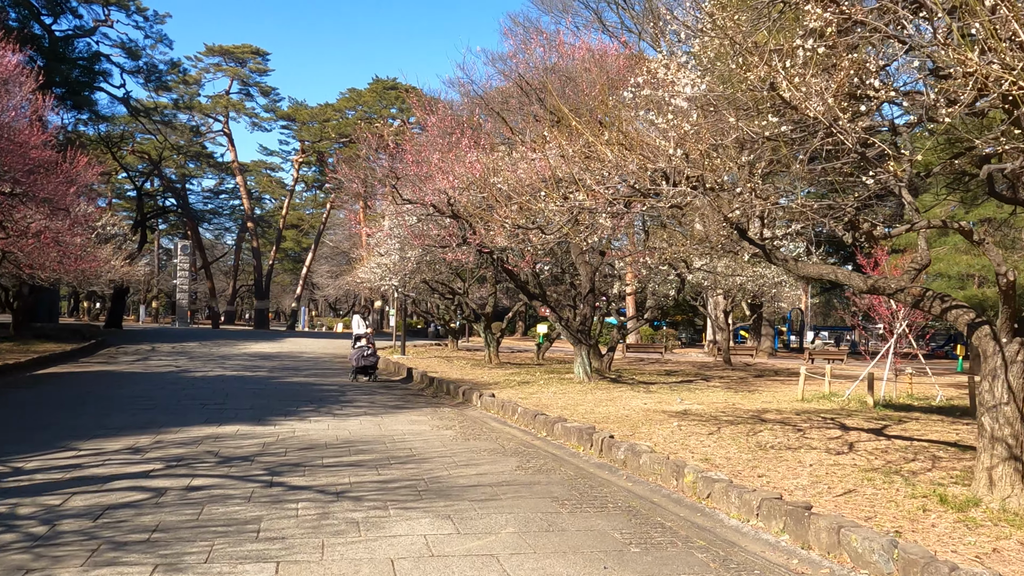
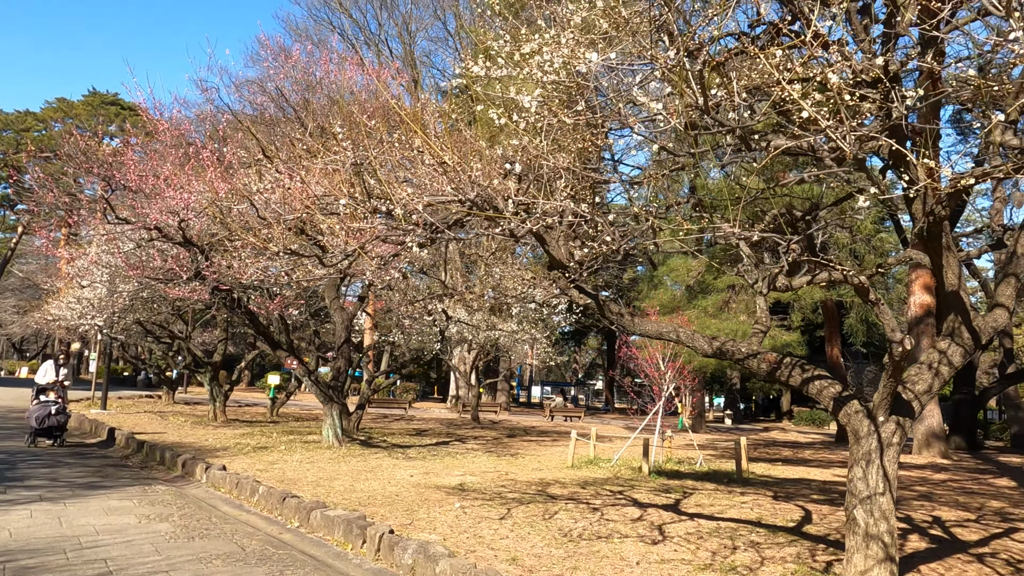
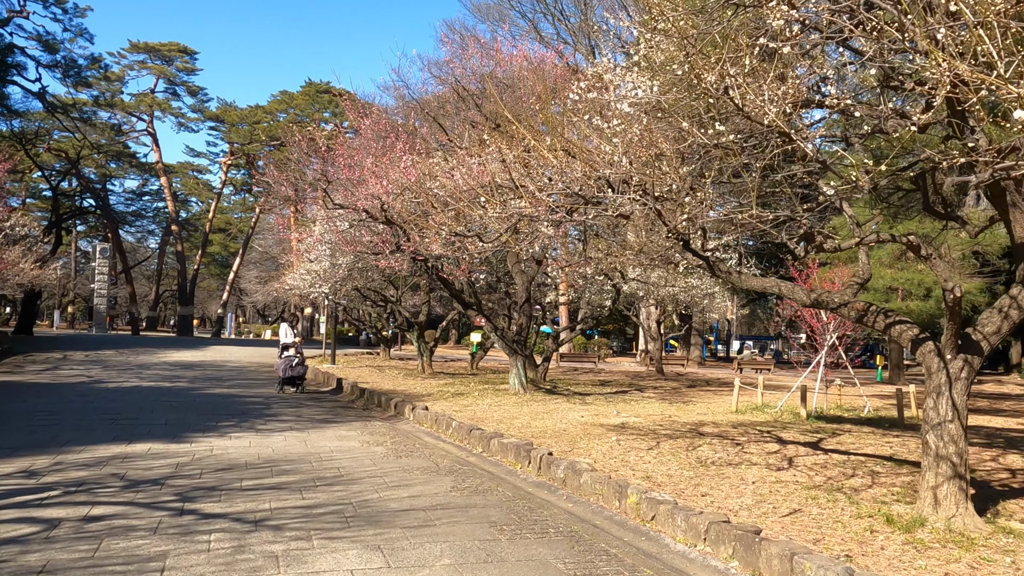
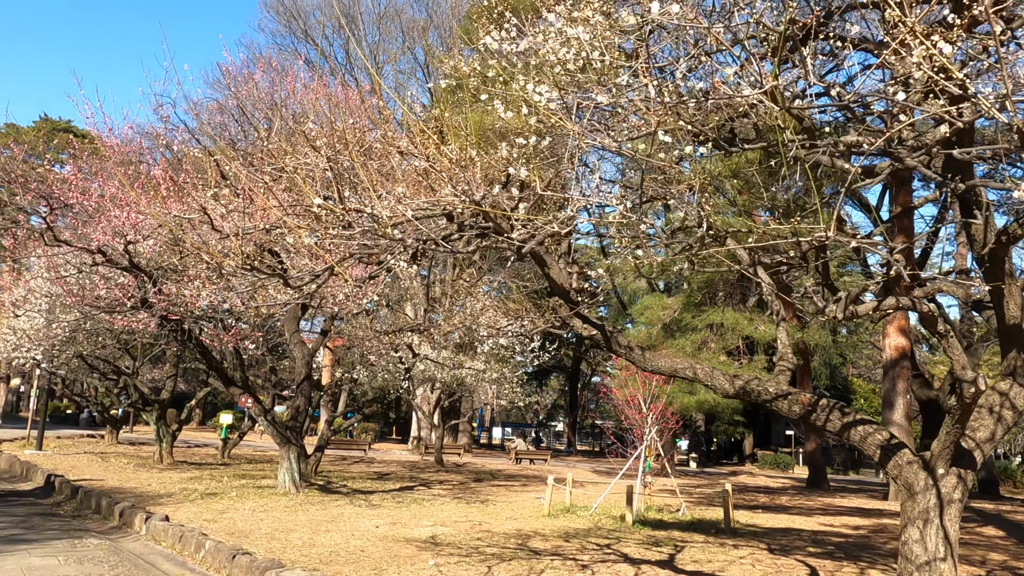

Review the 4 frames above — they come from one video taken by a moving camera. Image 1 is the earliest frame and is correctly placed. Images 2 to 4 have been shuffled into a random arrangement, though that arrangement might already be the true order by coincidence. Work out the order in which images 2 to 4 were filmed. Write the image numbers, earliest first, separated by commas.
3, 2, 4
